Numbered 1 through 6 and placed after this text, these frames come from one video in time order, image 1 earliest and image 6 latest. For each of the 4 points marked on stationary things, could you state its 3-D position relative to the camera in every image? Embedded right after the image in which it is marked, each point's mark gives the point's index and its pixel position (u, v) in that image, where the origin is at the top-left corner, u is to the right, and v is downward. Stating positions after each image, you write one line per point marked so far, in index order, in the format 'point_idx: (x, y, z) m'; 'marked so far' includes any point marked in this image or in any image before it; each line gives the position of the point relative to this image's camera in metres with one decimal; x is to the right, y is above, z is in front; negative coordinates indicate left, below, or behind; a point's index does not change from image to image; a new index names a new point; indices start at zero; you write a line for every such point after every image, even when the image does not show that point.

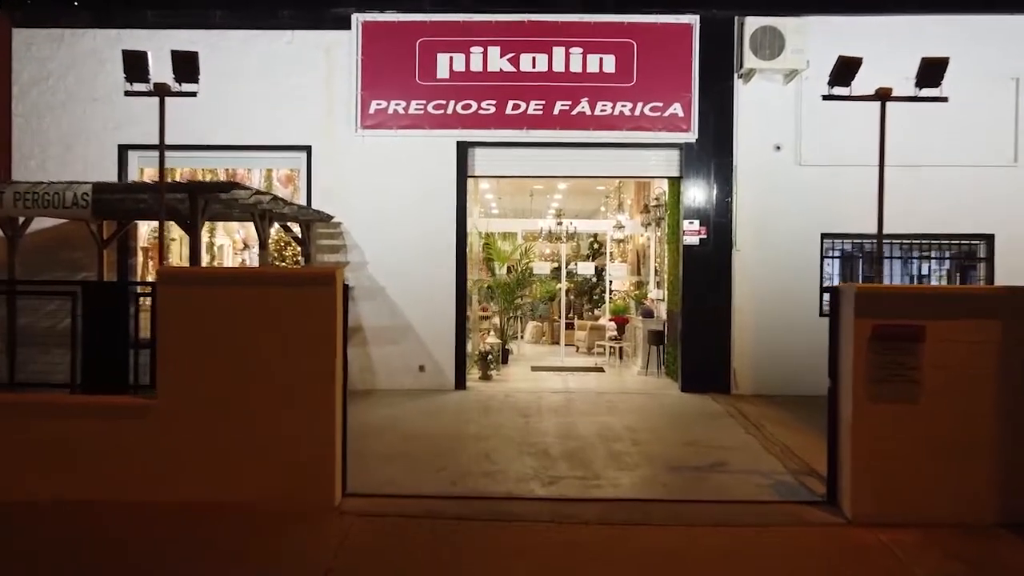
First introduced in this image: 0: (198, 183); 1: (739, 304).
0: (-2.1, +0.7, +5.5) m
1: (+2.4, -0.2, +8.6) m
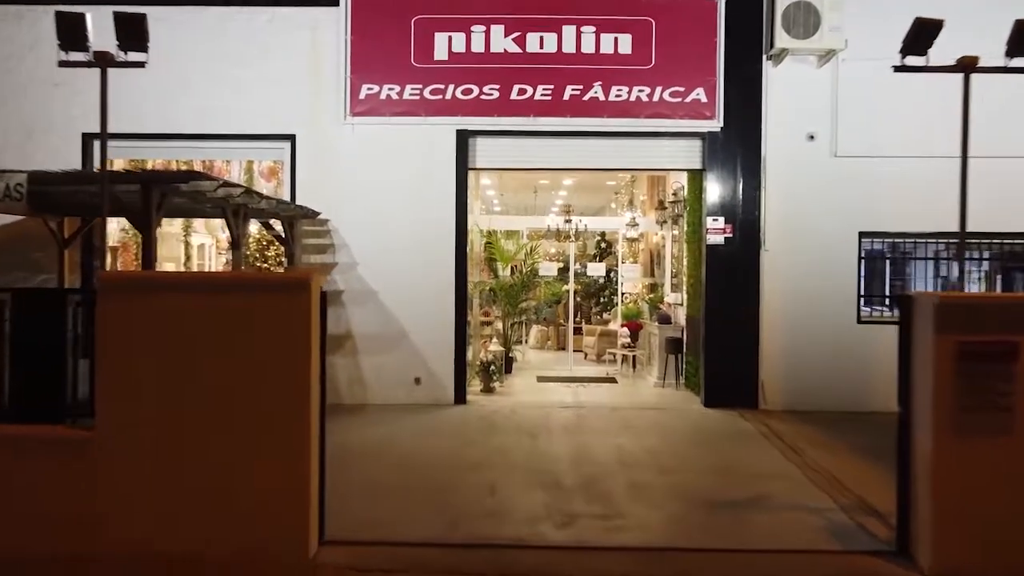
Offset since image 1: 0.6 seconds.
0: (-2.1, +0.7, +4.7) m
1: (+2.4, -0.2, +7.7) m
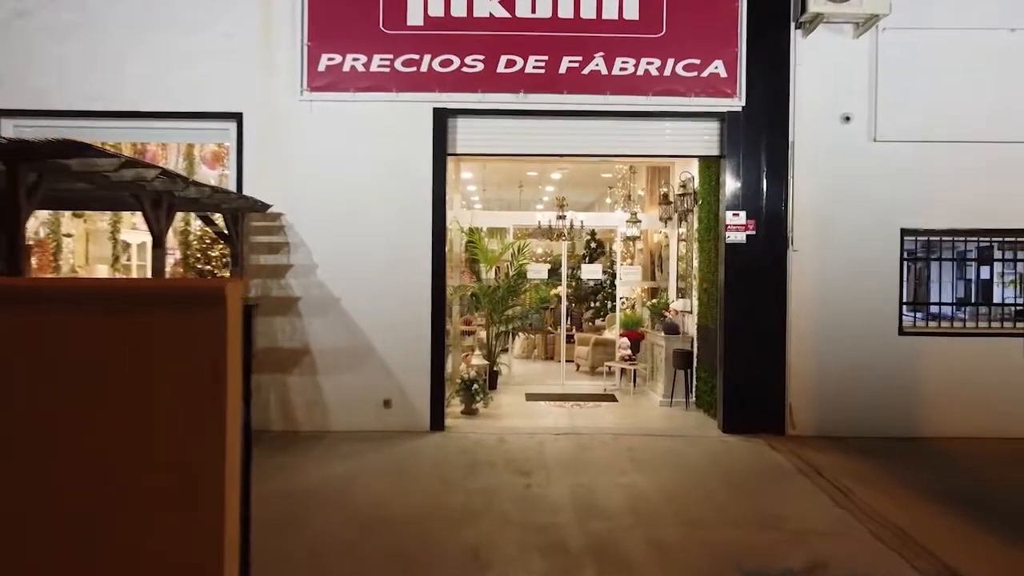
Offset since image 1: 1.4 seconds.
0: (-2.1, +0.6, +3.5) m
1: (+2.3, -0.3, +6.7) m
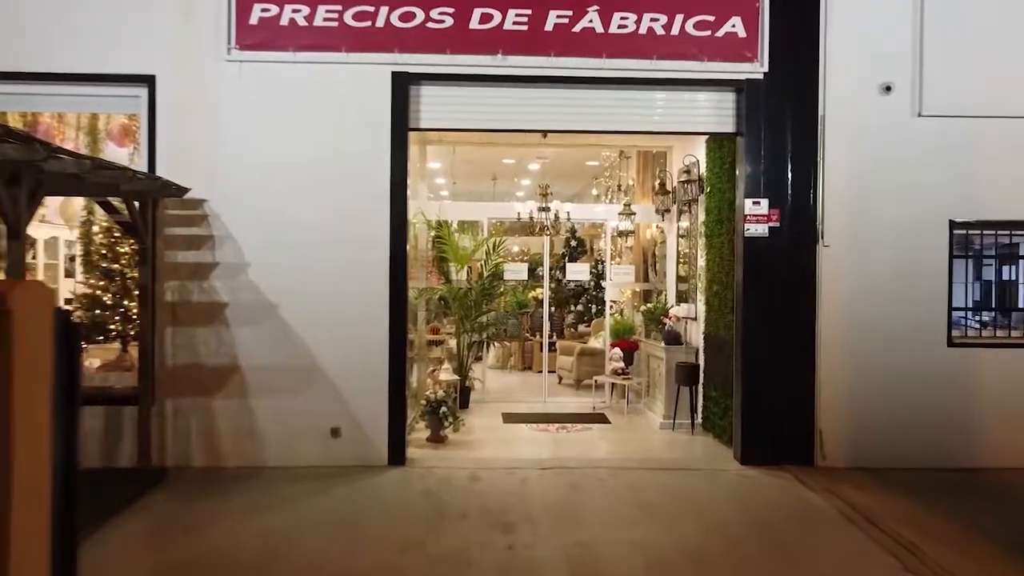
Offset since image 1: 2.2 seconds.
0: (-2.2, +0.6, +2.3) m
1: (+2.2, -0.3, +5.6) m
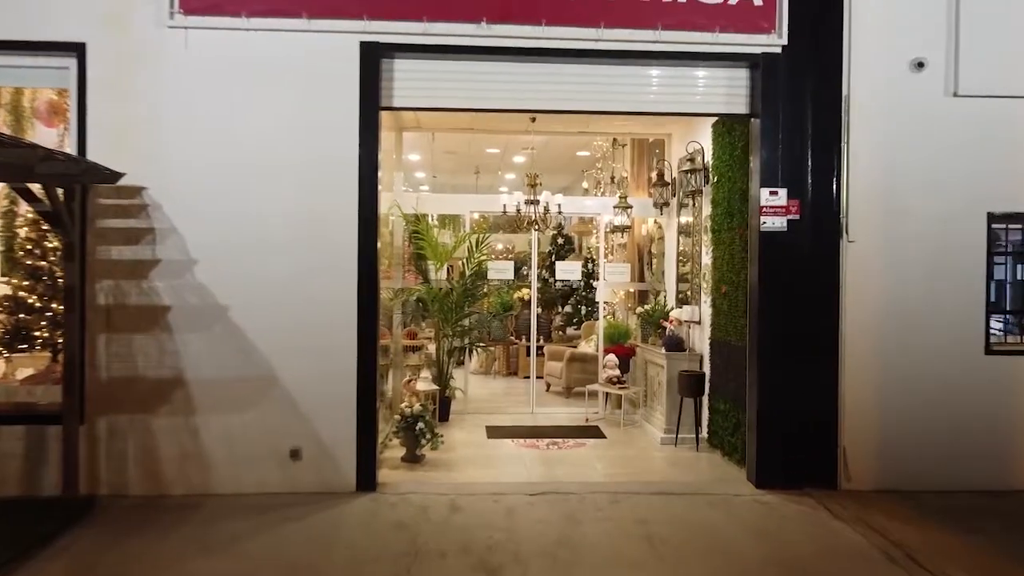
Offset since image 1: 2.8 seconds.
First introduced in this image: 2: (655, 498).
0: (-2.2, +0.6, +1.6) m
1: (+2.1, -0.3, +5.0) m
2: (+0.8, -1.2, +4.8) m
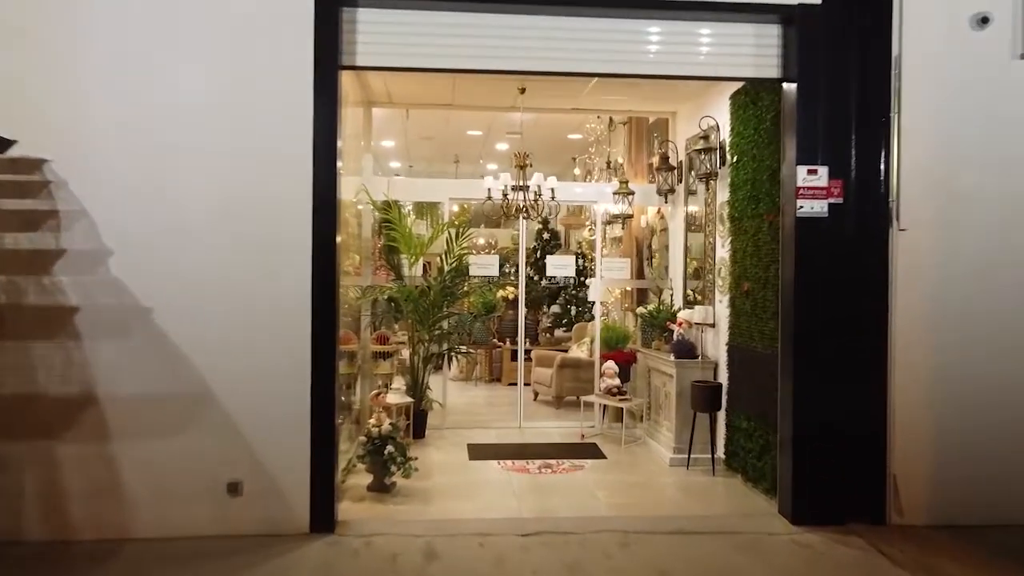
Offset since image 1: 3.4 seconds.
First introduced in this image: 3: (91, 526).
0: (-2.2, +0.6, +0.7) m
1: (+2.0, -0.3, +4.2) m
2: (+0.8, -1.2, +3.9) m
3: (-2.0, -1.1, +3.8) m
